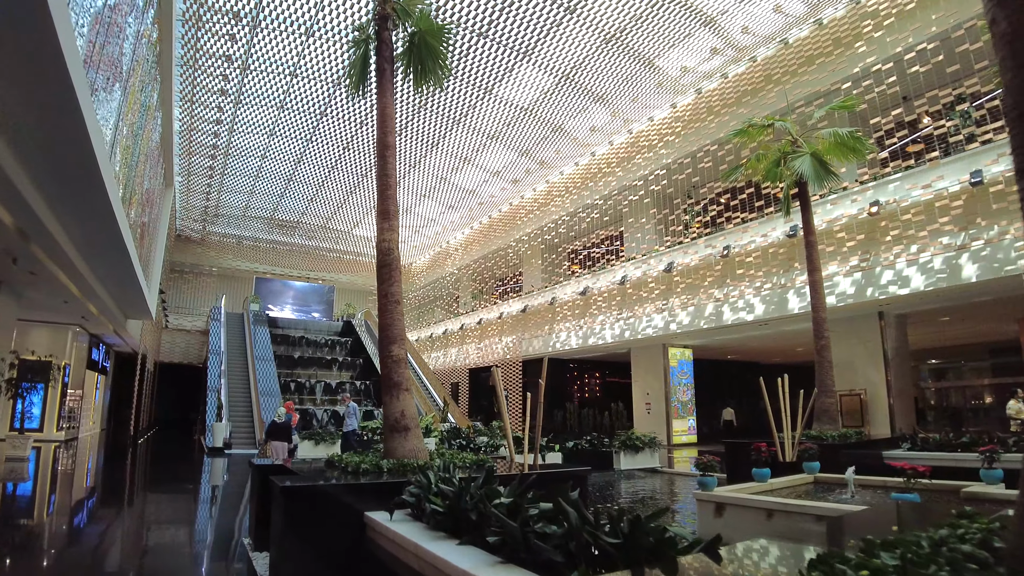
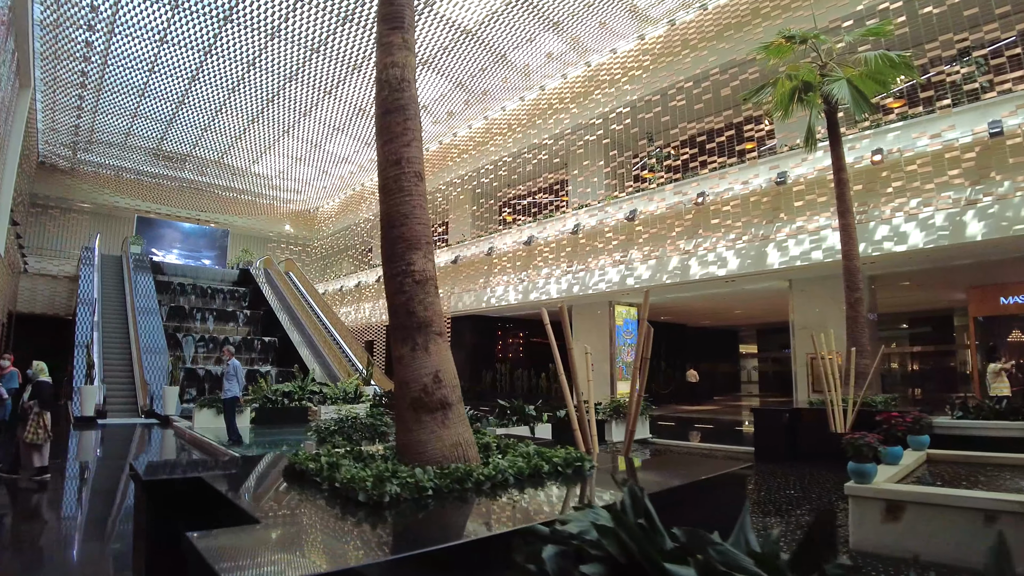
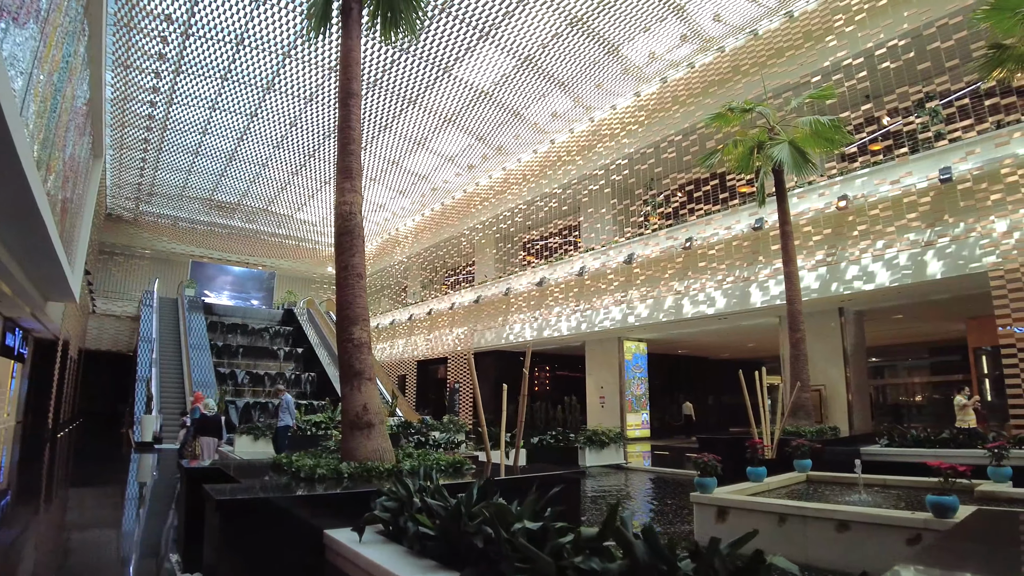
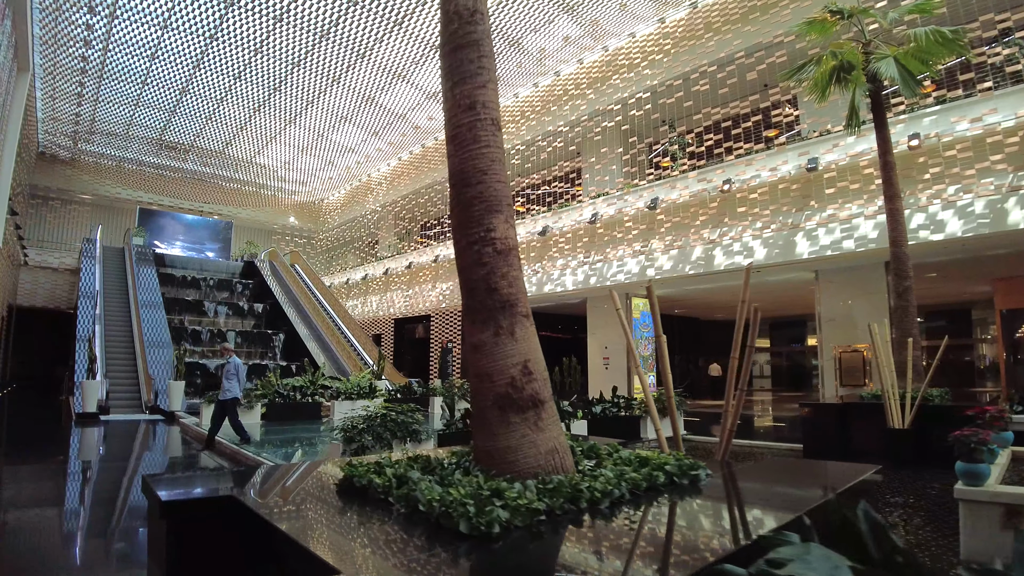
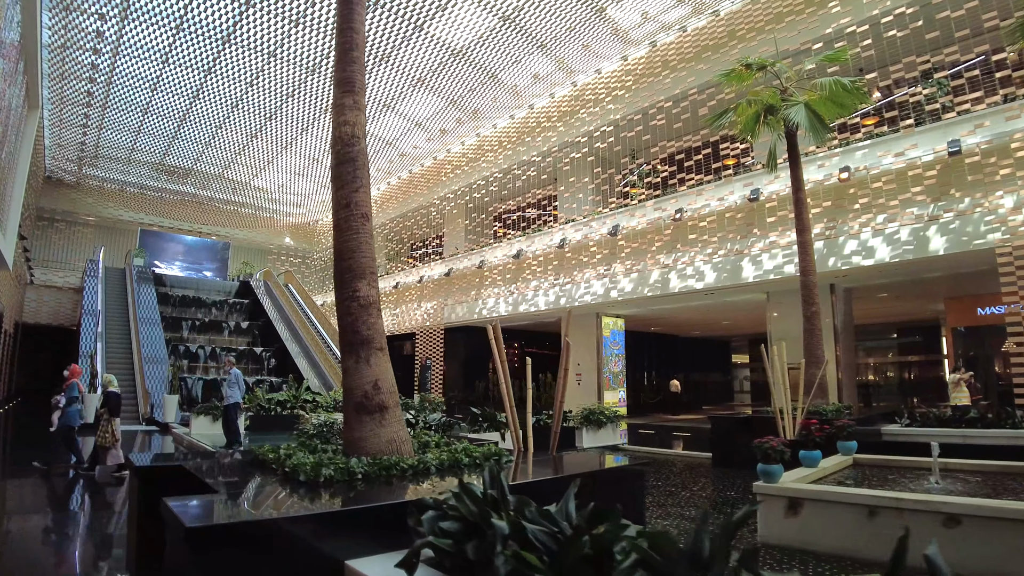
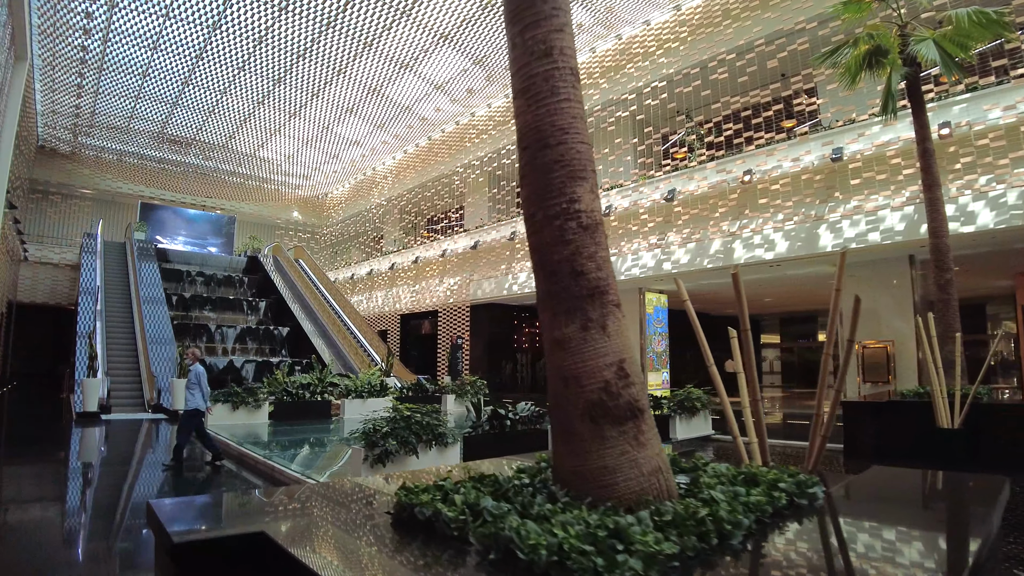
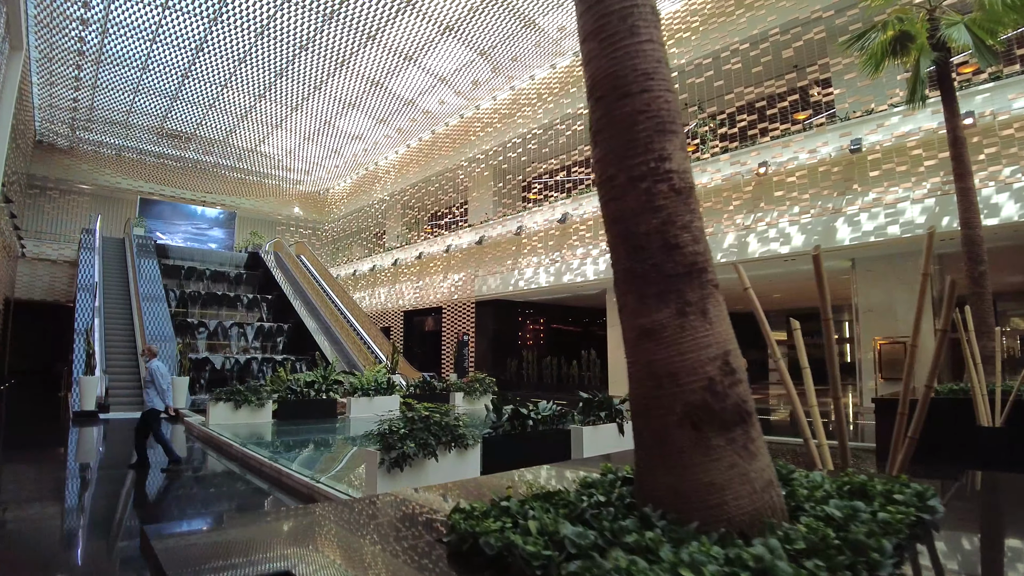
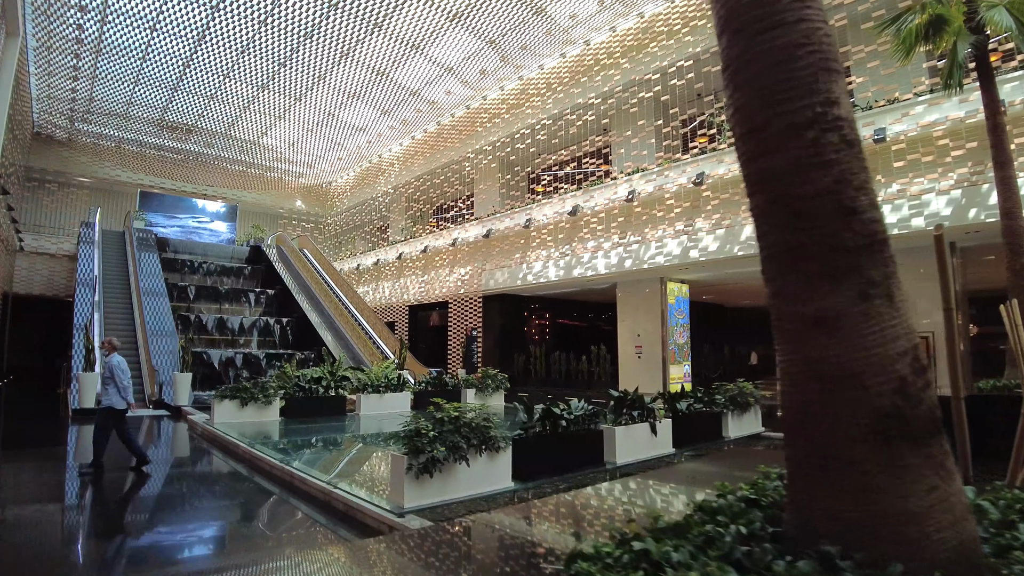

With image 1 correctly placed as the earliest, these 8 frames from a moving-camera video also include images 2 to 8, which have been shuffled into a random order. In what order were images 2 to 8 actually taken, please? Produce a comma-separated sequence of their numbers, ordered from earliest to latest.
3, 5, 2, 4, 6, 7, 8
